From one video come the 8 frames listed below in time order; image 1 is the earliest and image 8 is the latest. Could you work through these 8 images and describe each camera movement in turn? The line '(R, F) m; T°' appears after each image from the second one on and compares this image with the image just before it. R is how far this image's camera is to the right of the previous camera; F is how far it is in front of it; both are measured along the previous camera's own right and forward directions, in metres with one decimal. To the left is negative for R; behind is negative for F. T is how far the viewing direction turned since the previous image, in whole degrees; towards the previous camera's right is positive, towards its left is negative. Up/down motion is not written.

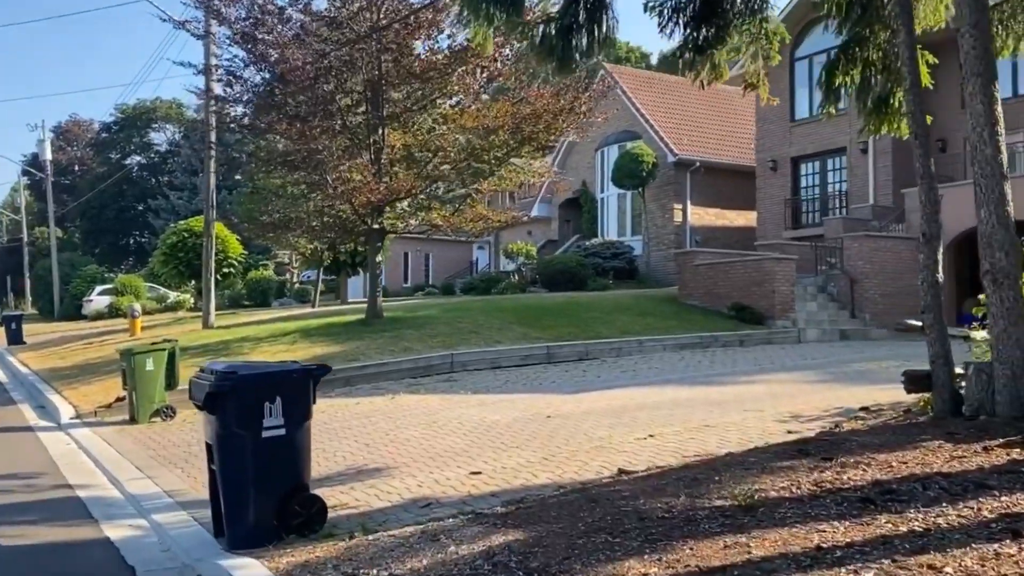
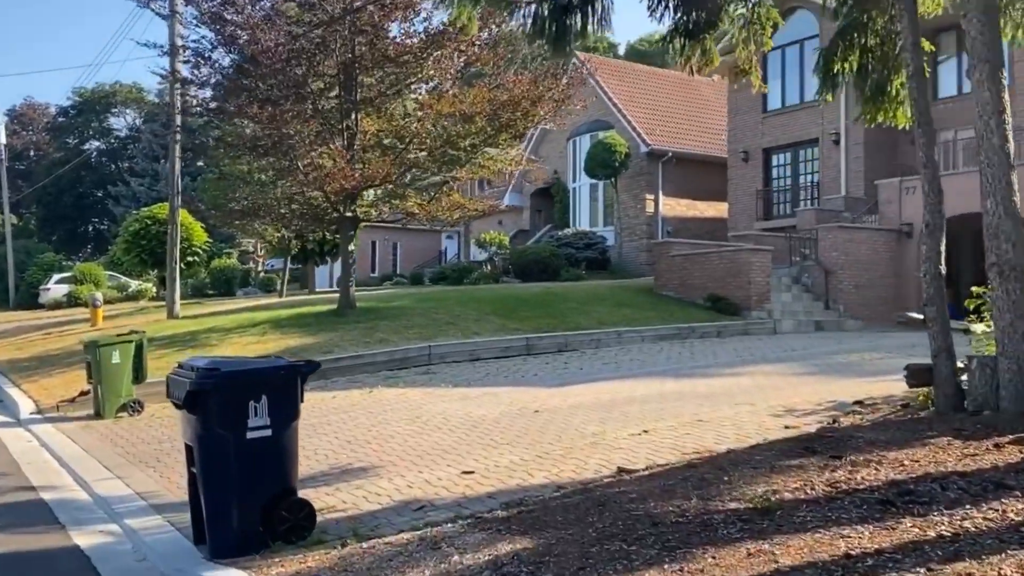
(-0.2, +0.3) m; +2°
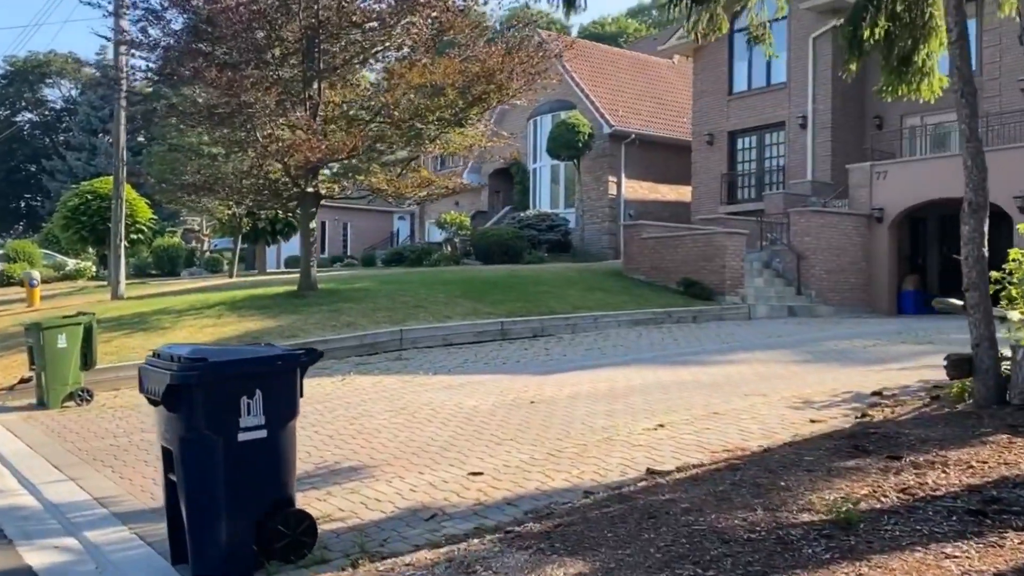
(-0.5, +0.7) m; +4°
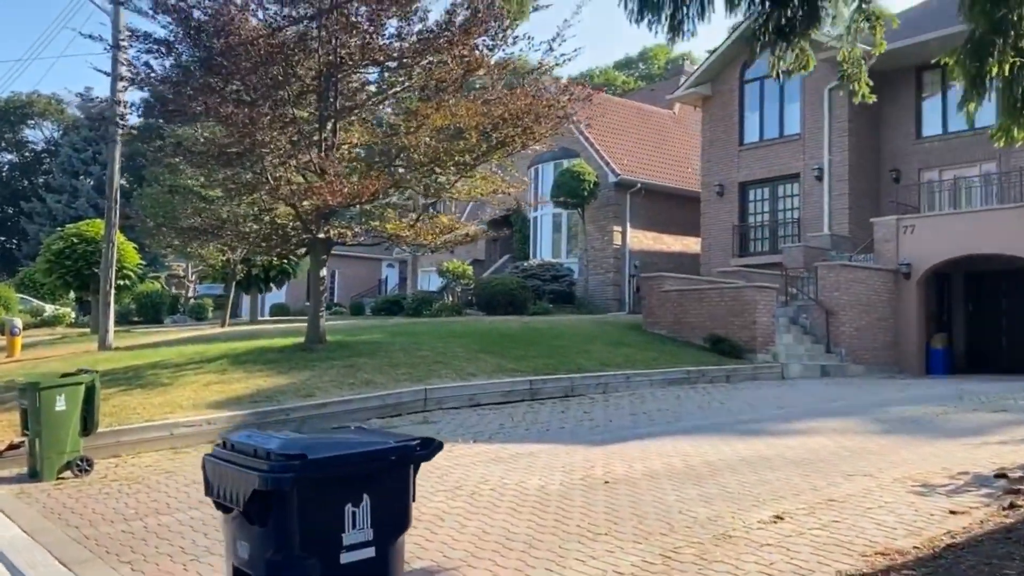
(-0.8, +1.0) m; +1°
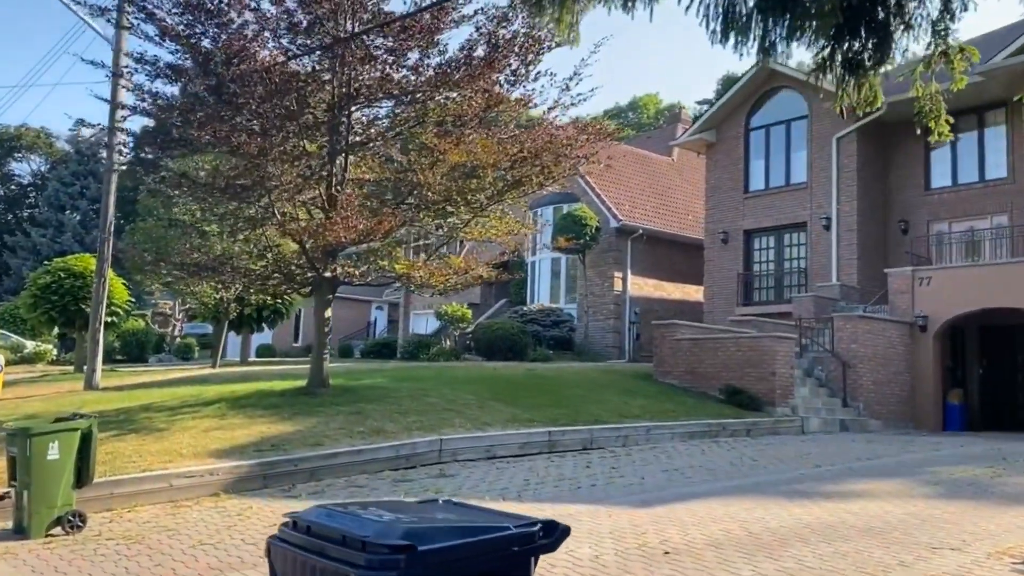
(-0.5, +0.7) m; +1°
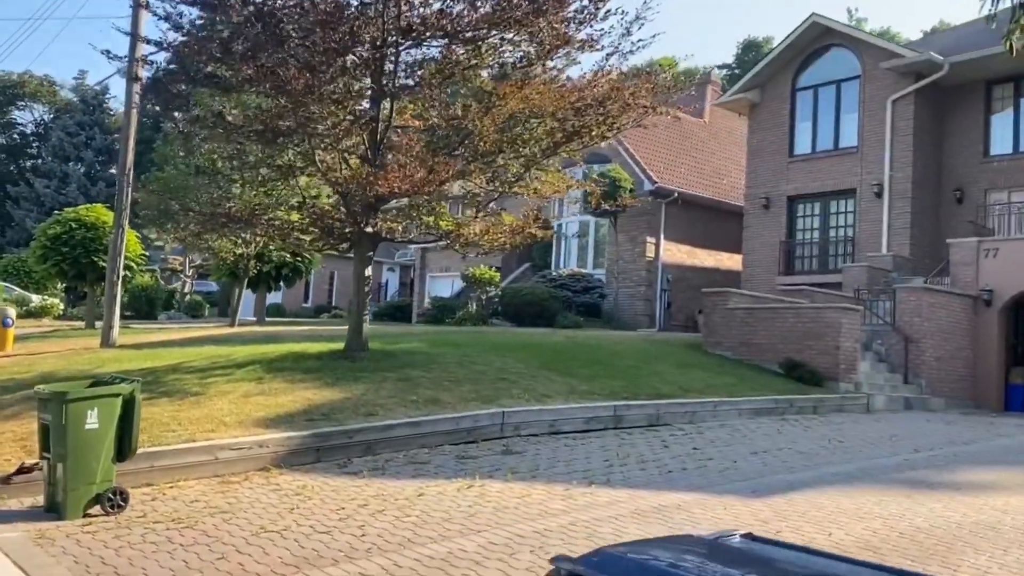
(-0.9, +1.1) m; 0°
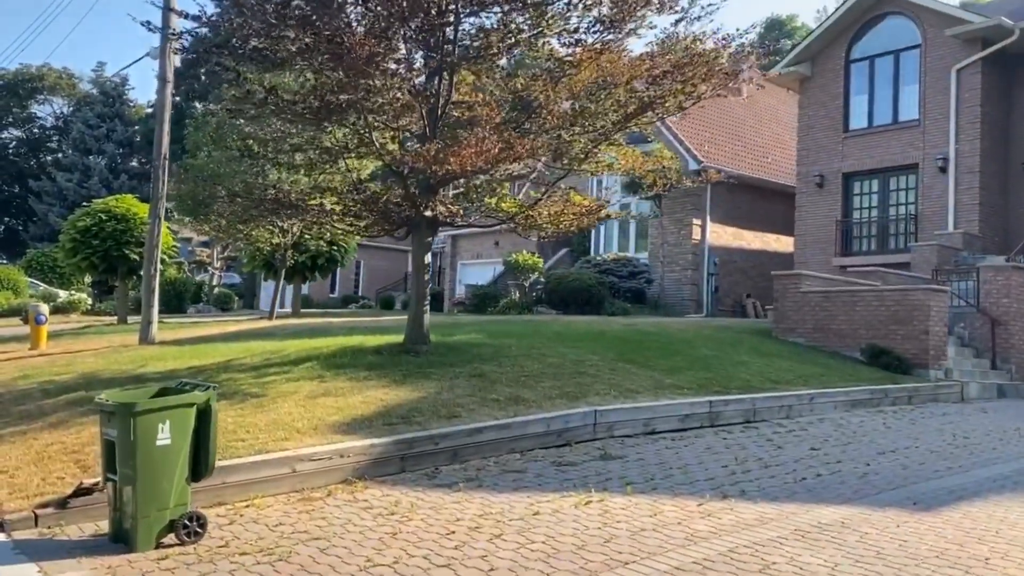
(-0.8, +1.0) m; -1°
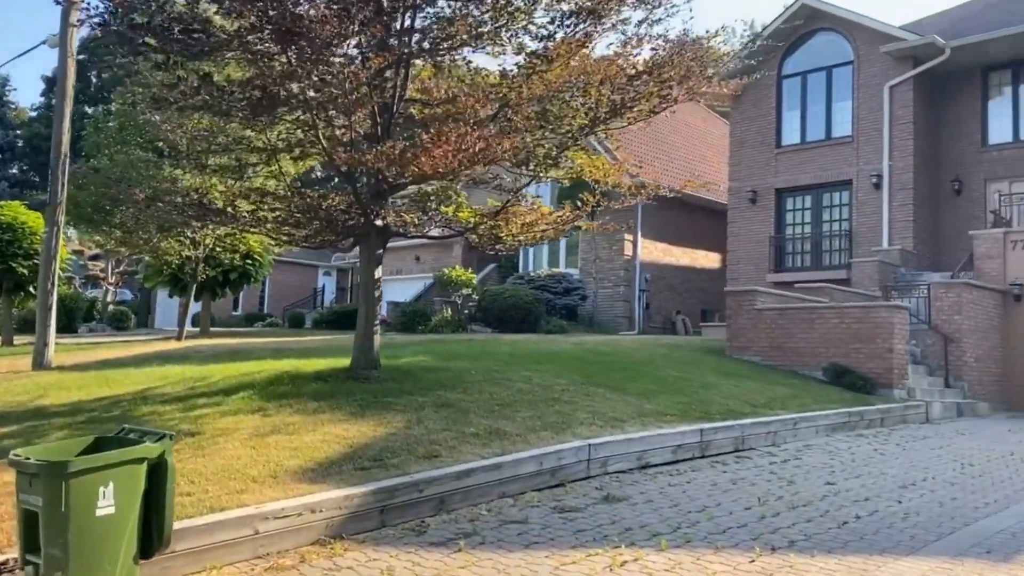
(-0.8, +1.2) m; +7°
